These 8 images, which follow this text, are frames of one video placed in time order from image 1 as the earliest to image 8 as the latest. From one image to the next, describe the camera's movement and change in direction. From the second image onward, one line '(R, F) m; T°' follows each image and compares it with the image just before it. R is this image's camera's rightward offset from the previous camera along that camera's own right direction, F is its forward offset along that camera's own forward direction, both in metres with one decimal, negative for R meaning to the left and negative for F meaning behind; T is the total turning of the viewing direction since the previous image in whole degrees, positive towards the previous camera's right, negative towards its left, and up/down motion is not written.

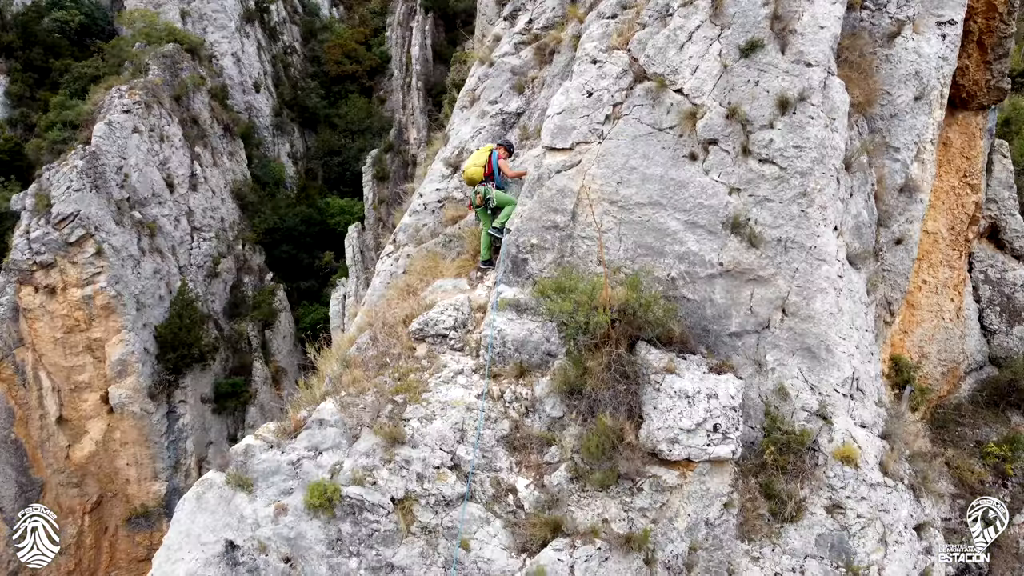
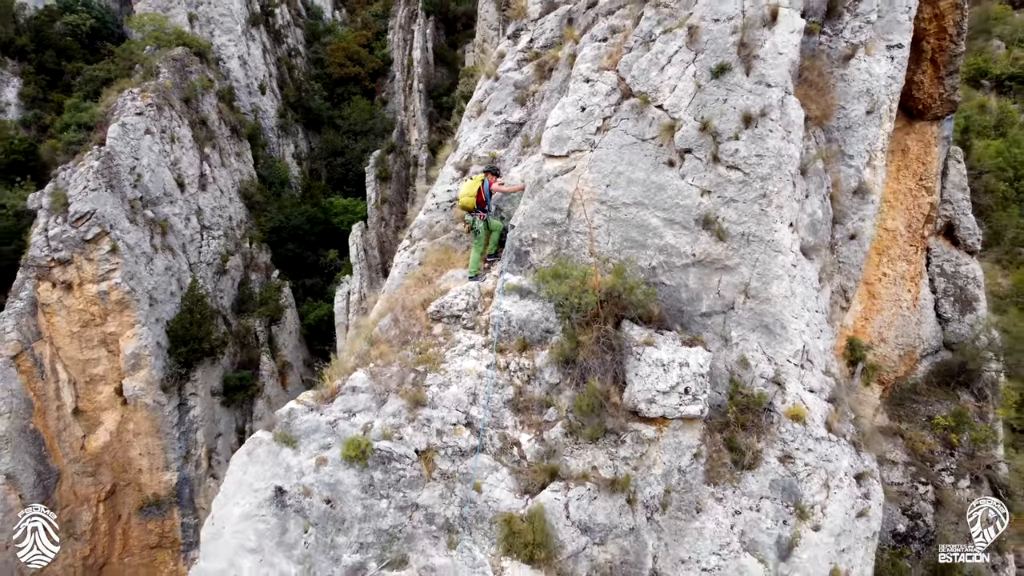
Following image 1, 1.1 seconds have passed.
(0.0, -0.4) m; 0°
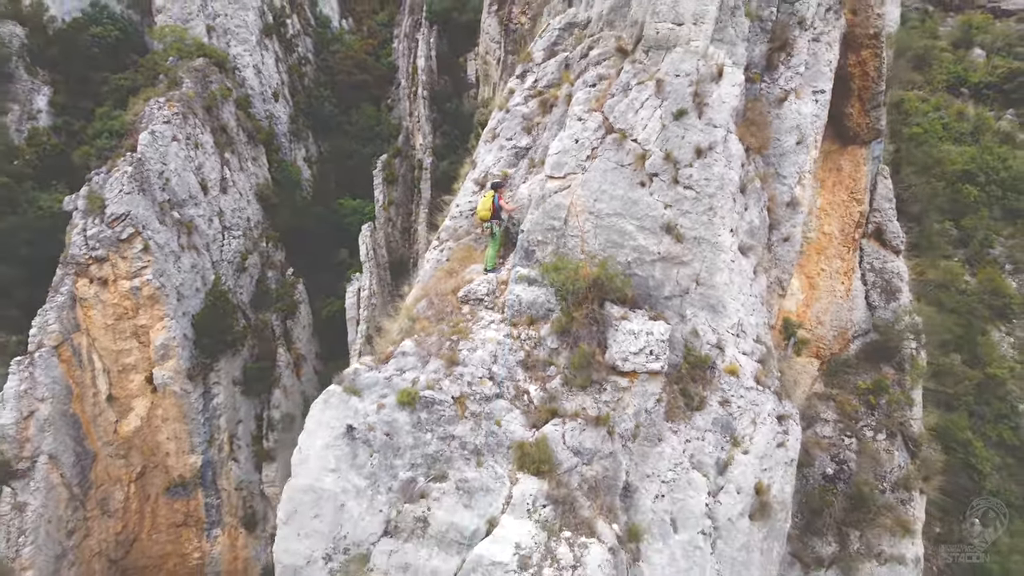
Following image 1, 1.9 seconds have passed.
(-0.1, -0.9) m; 0°
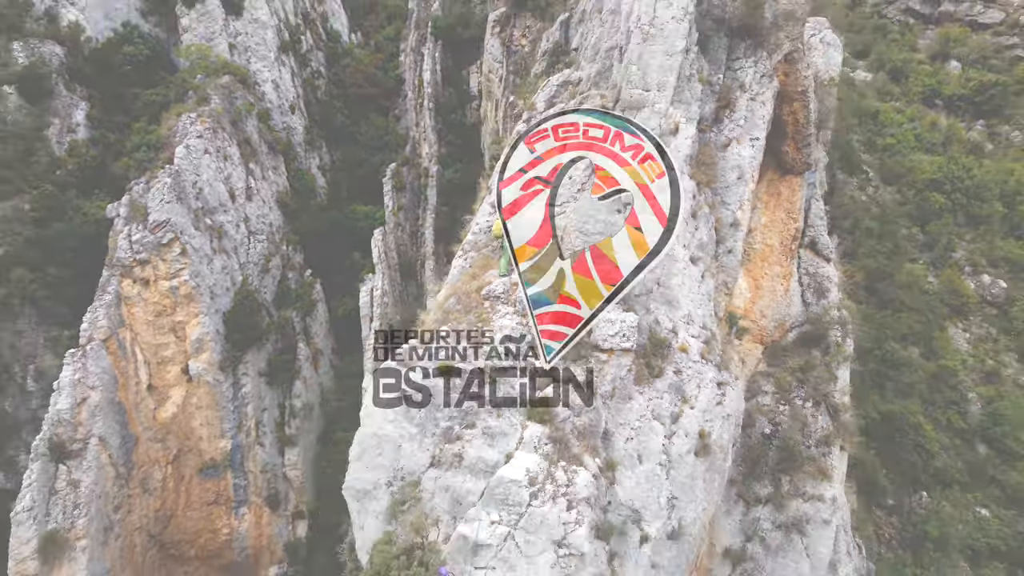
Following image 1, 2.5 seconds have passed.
(-0.1, -1.2) m; 0°
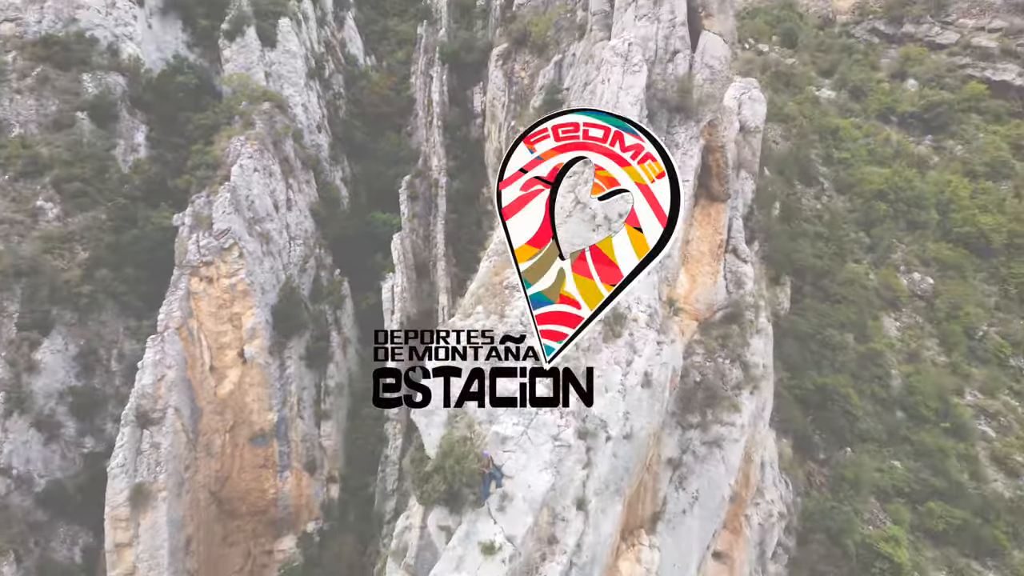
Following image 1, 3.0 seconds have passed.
(-0.2, -2.5) m; 0°
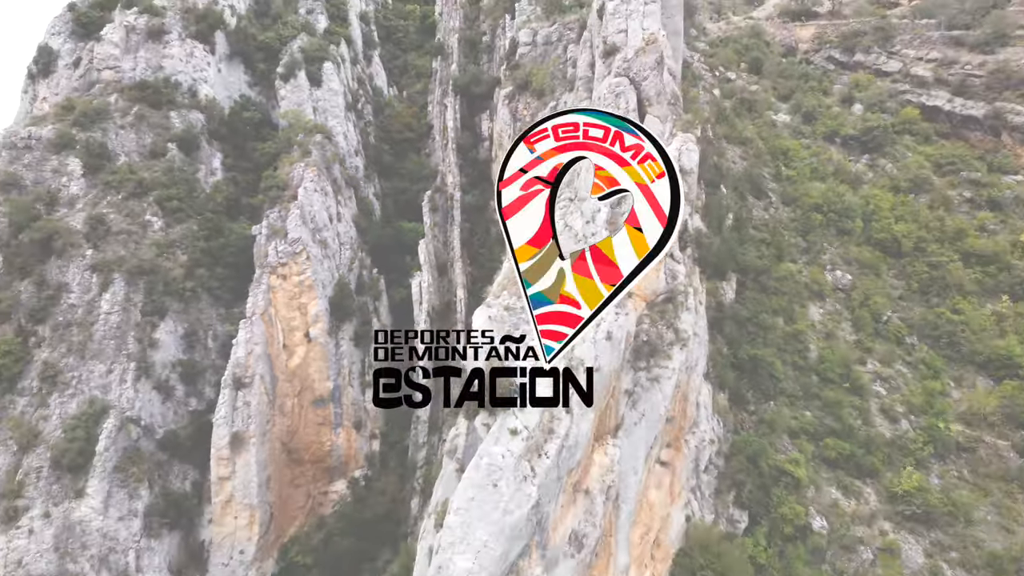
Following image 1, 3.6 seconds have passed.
(-0.3, -4.3) m; 0°
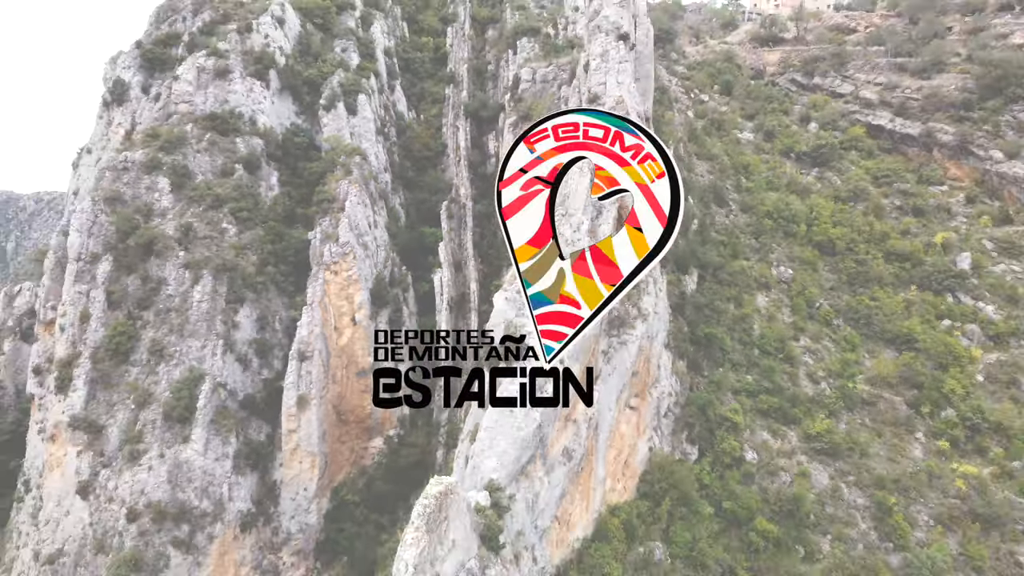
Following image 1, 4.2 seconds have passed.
(-0.3, -4.8) m; 0°
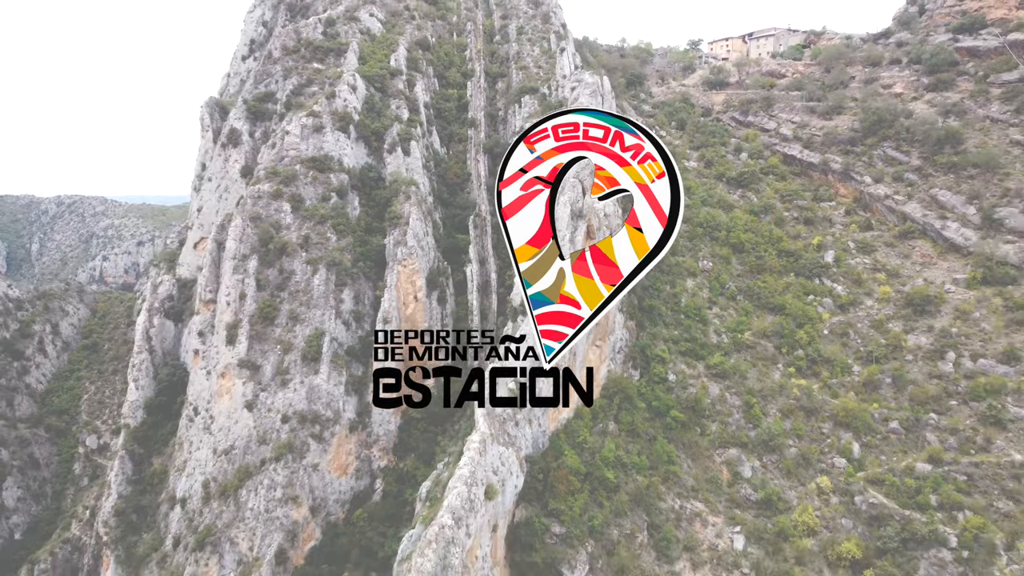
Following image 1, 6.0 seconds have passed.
(-0.6, -11.9) m; 0°
